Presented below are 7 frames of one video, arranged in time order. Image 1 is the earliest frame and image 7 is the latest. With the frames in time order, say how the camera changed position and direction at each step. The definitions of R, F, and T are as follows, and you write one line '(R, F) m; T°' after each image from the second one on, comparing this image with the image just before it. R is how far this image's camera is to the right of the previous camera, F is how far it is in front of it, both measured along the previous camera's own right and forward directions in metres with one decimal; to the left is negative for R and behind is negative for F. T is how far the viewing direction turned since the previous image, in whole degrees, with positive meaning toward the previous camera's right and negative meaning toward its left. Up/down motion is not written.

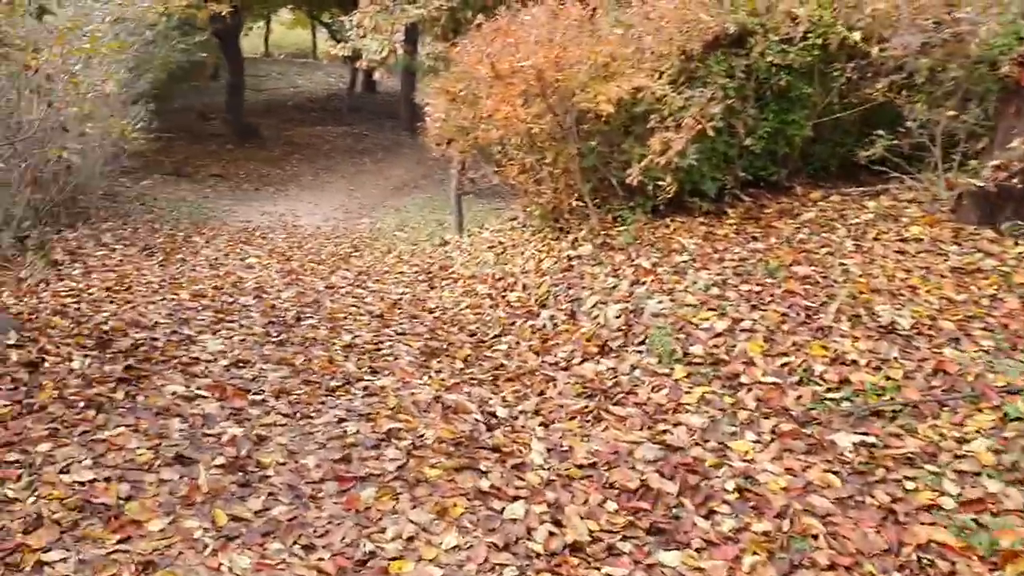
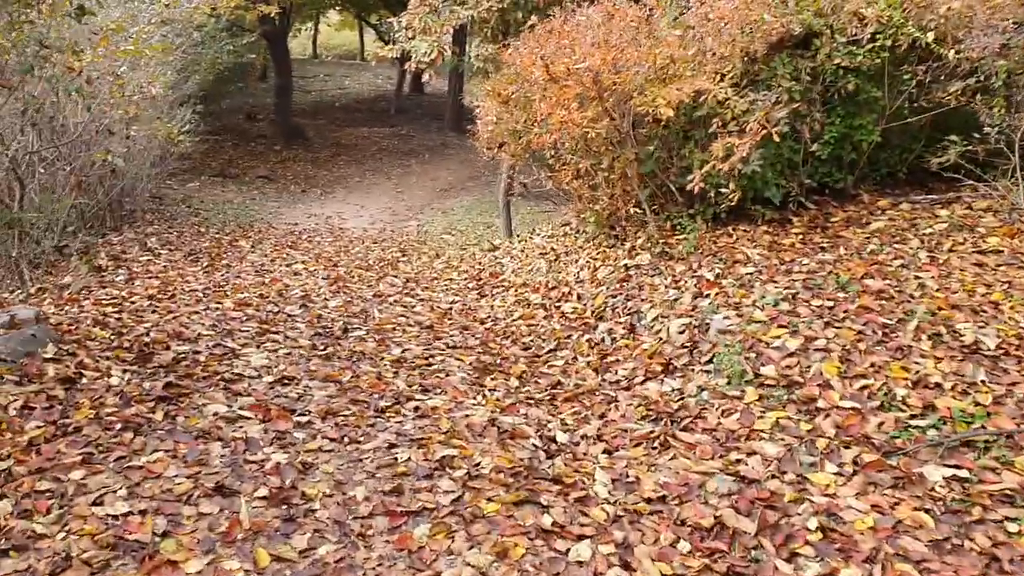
(-0.1, +0.2) m; -2°
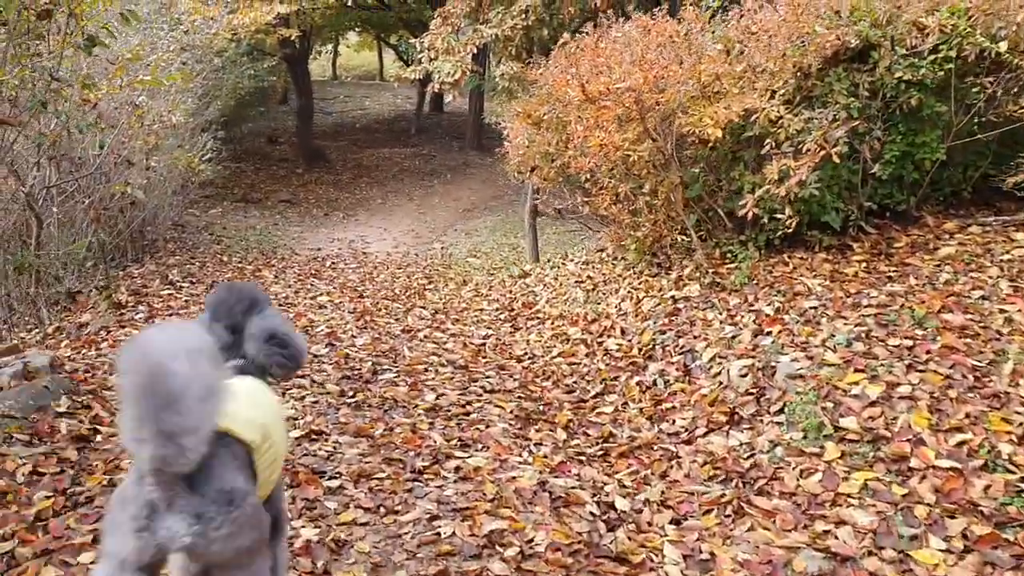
(-0.1, +0.4) m; -1°
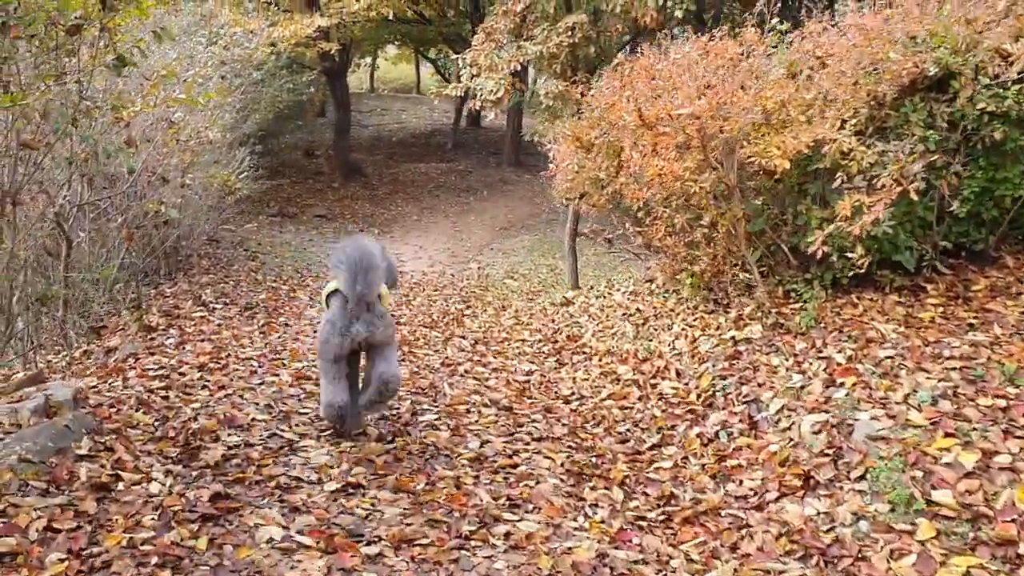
(-0.1, +0.3) m; -2°
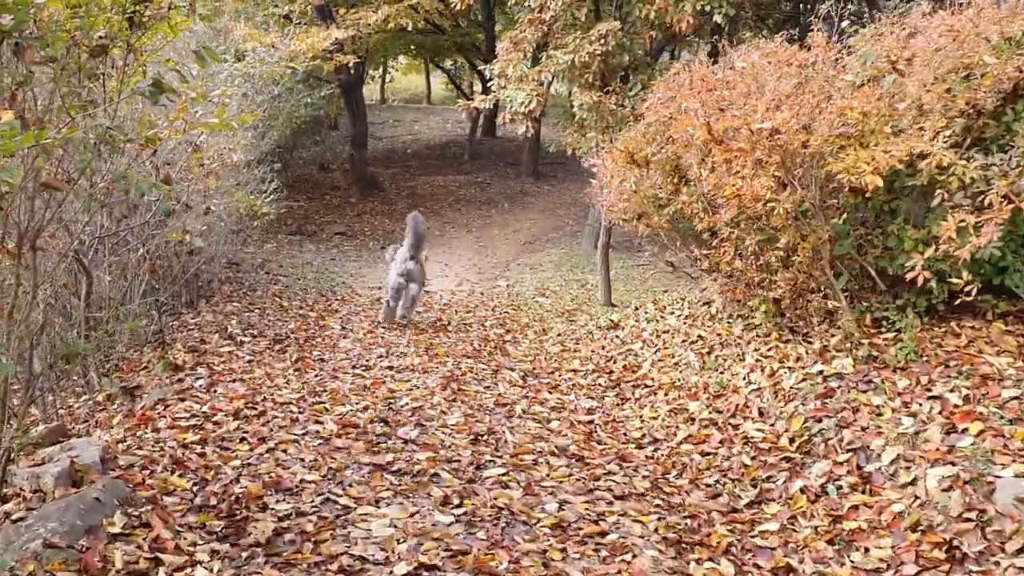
(-0.3, +0.5) m; -1°
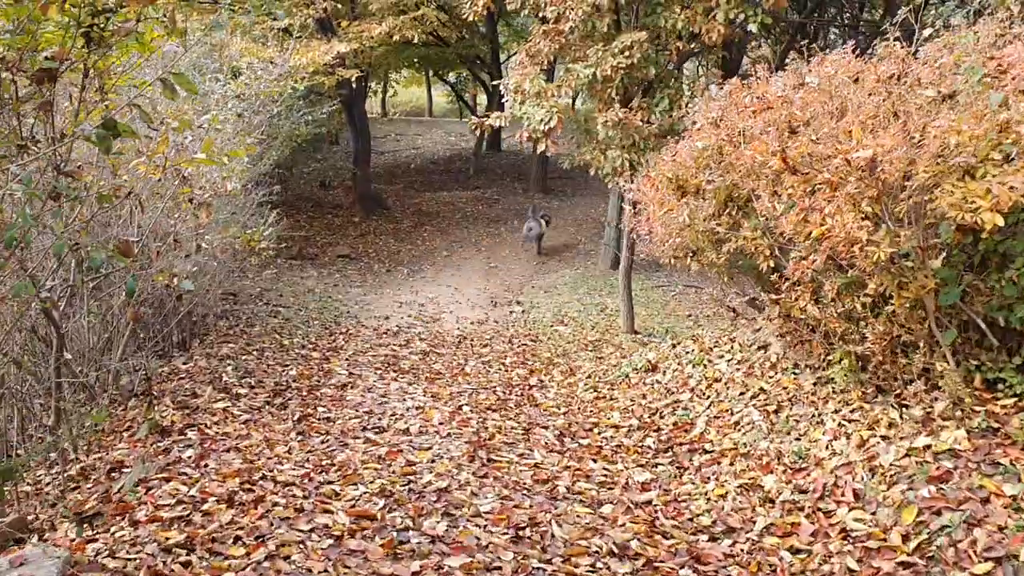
(-0.2, +0.8) m; 0°
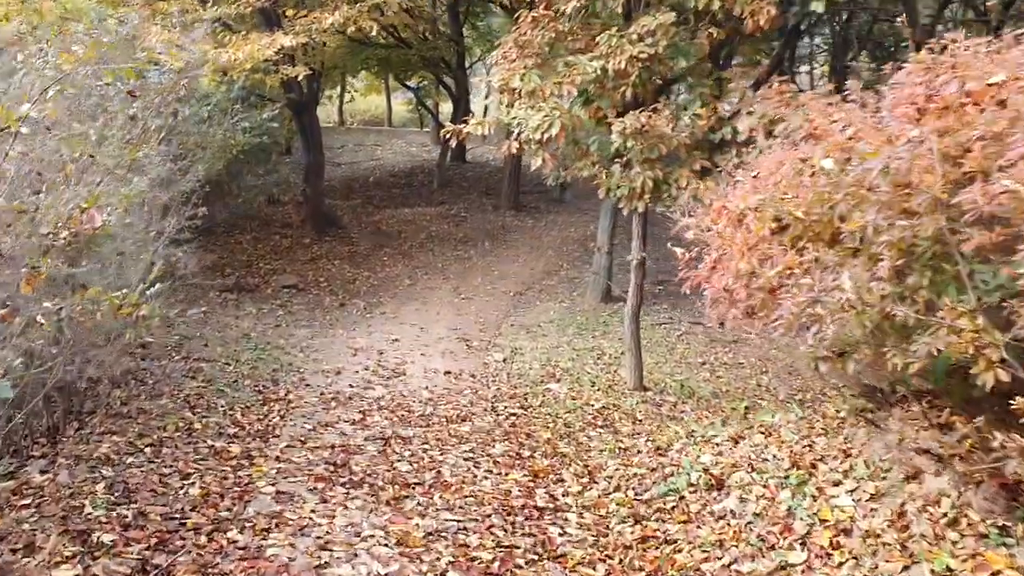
(-0.2, +2.2) m; +2°
